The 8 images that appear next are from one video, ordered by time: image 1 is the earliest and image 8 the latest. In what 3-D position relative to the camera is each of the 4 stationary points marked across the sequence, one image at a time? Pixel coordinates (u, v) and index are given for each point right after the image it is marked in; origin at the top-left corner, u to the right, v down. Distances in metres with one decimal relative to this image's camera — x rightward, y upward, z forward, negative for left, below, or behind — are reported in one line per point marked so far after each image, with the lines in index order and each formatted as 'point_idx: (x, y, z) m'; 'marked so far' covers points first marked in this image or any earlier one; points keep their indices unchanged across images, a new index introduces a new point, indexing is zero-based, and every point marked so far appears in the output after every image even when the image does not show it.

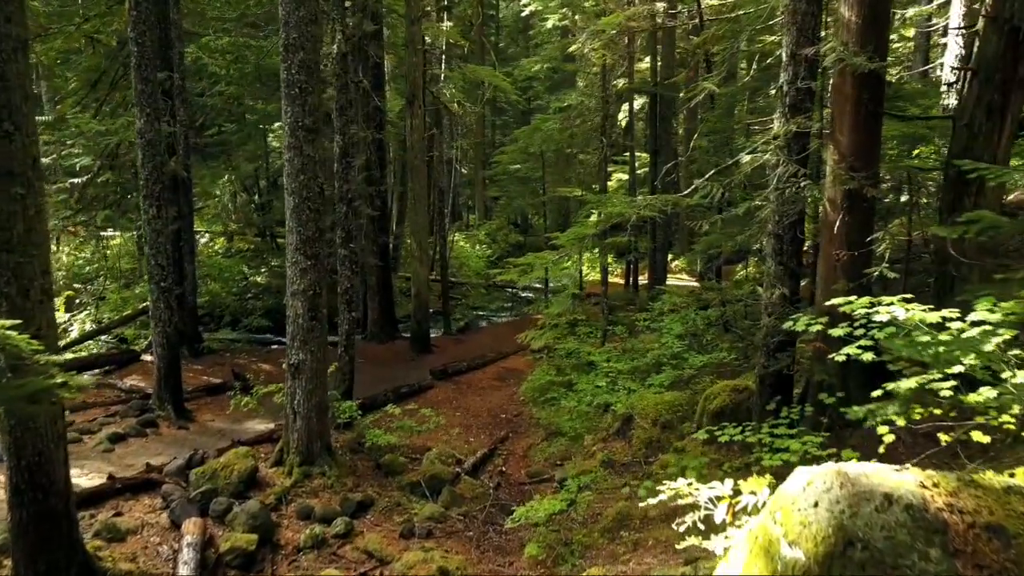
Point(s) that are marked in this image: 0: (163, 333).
0: (-5.9, -0.8, +10.7) m
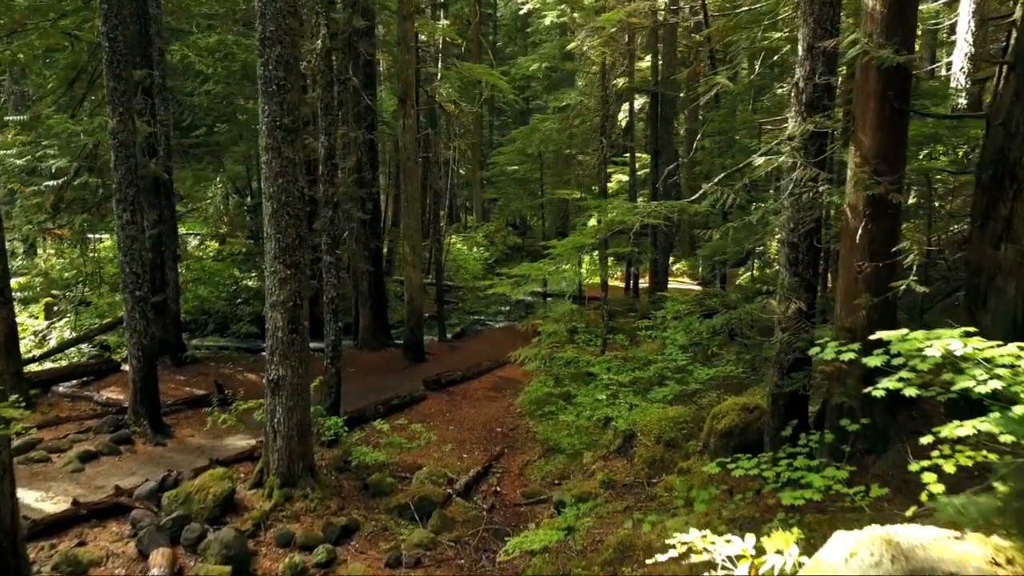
0: (-6.0, -0.9, +10.1) m
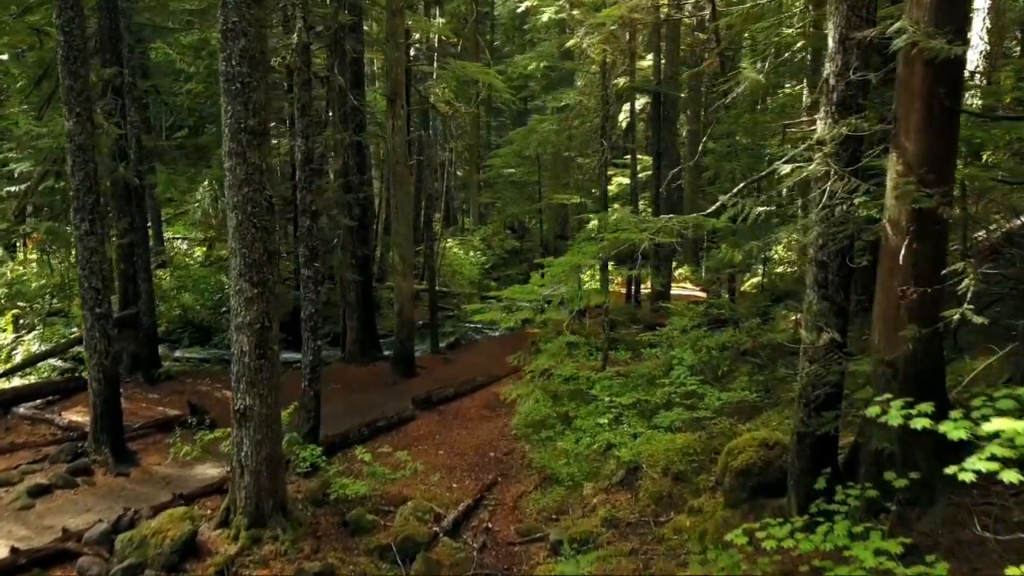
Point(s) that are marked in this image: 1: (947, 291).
0: (-6.1, -1.2, +9.3) m
1: (+3.6, 0.0, +5.3) m
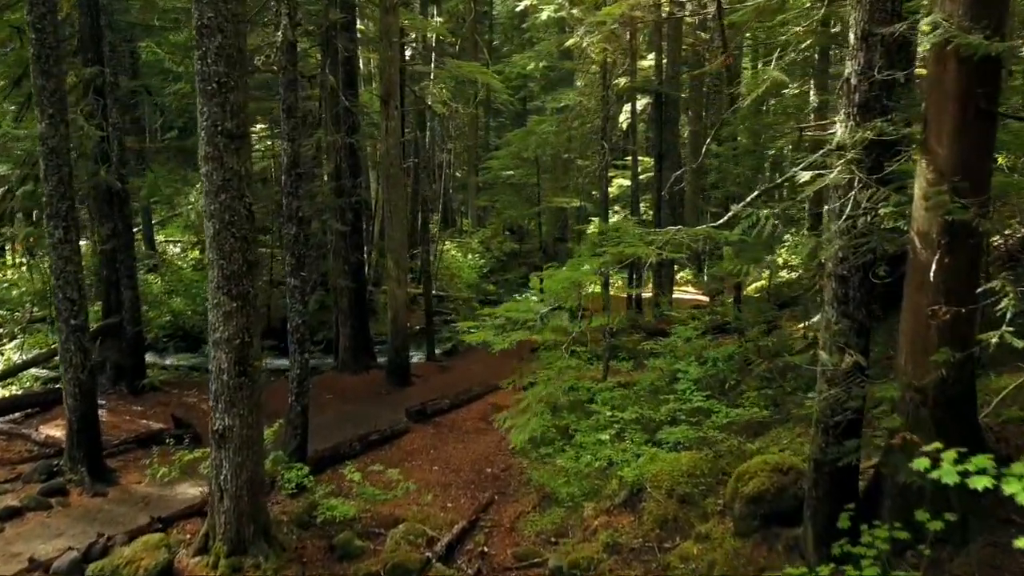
0: (-6.1, -1.3, +8.9) m
1: (+3.6, -0.2, +4.9) m
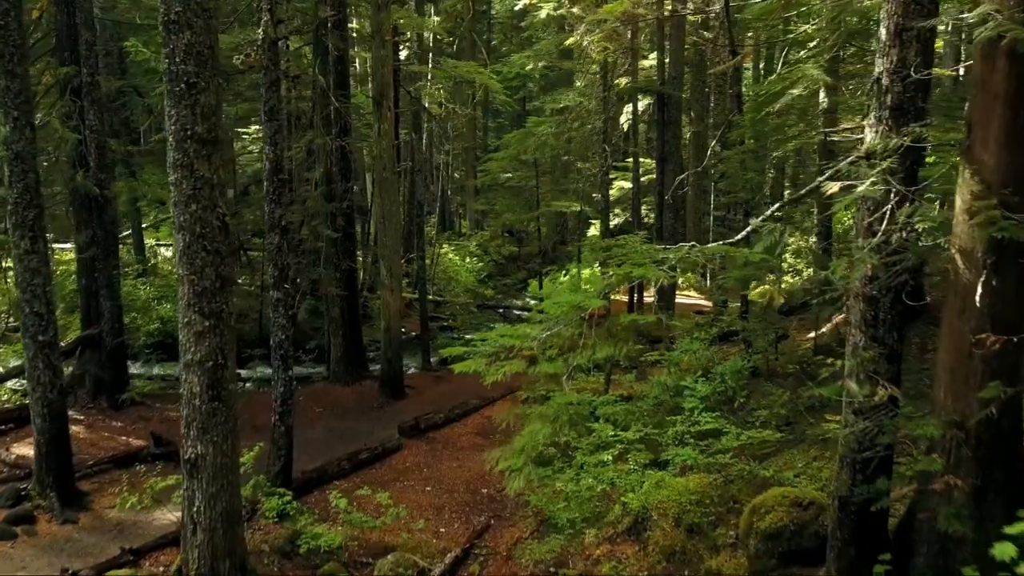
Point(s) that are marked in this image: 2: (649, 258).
0: (-6.2, -1.5, +8.3) m
1: (+3.6, -0.3, +4.3) m
2: (+1.3, +0.3, +5.8) m
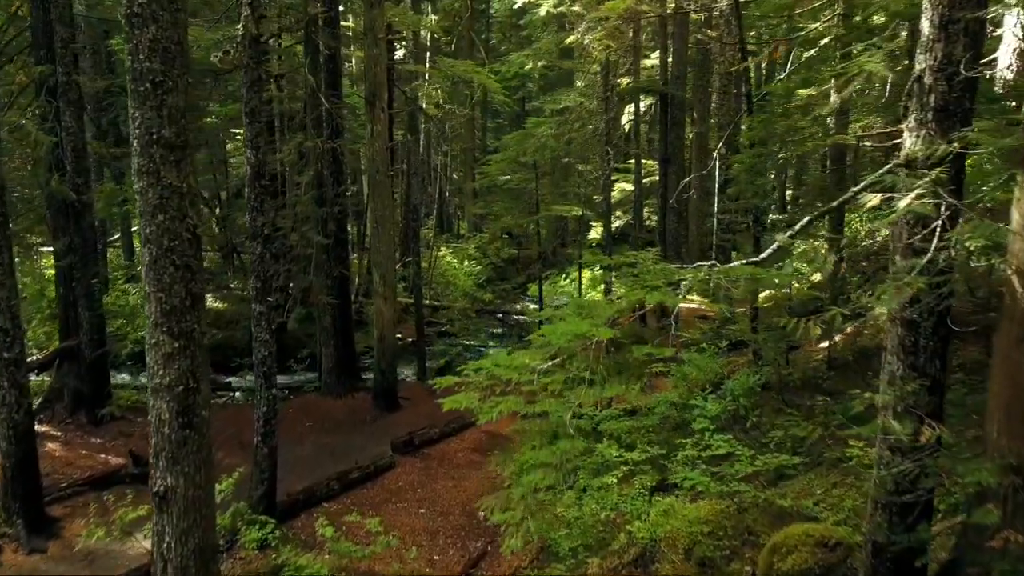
0: (-6.2, -1.7, +7.8) m
1: (+3.5, -0.5, +3.8) m
2: (+1.2, +0.1, +5.3) m
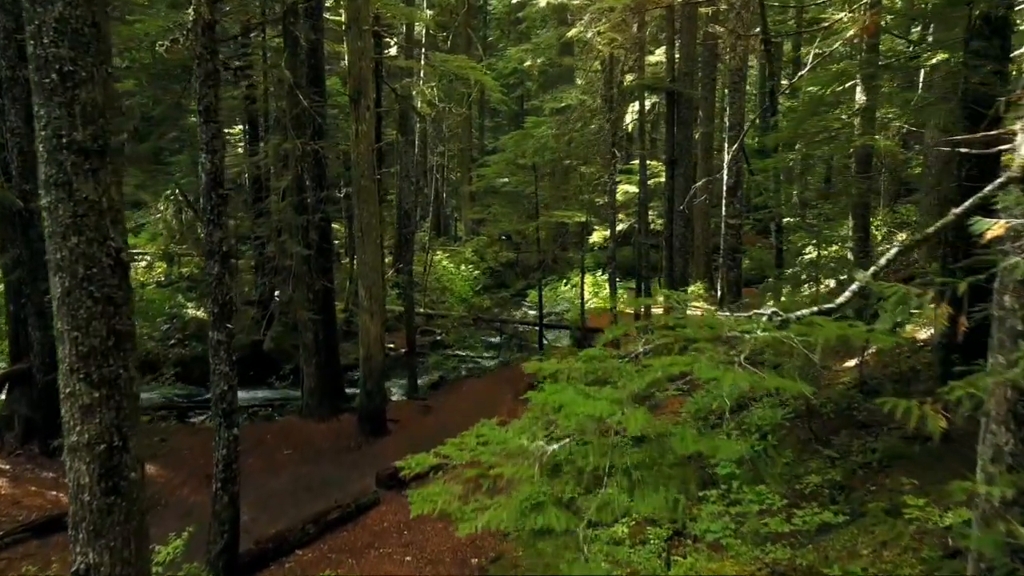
0: (-6.2, -1.9, +6.7) m
1: (+3.5, -0.8, +2.8) m
2: (+1.2, -0.1, +4.3) m
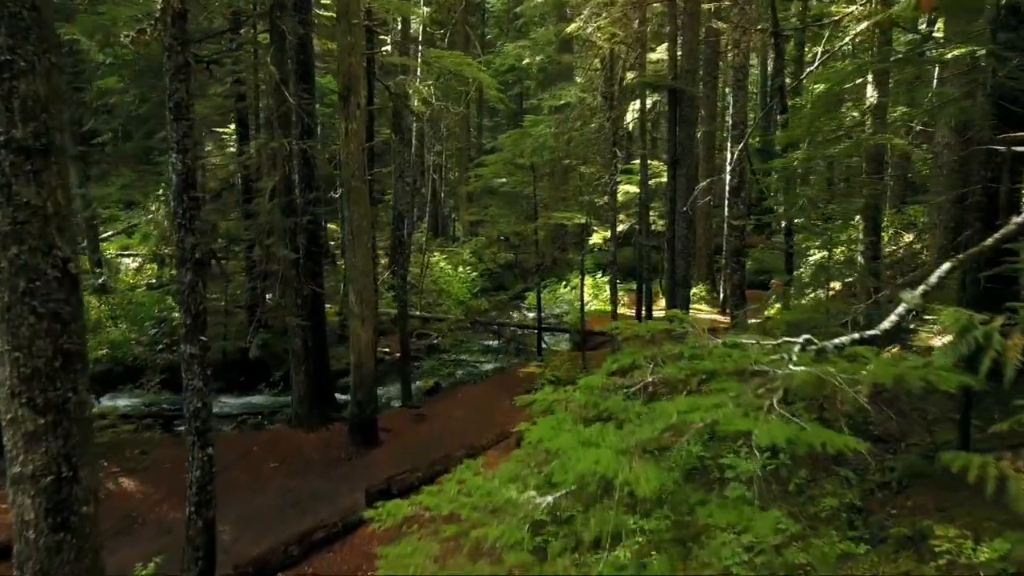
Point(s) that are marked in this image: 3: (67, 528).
0: (-6.3, -2.0, +6.3) m
1: (+3.4, -0.9, +2.3) m
2: (+1.1, -0.2, +3.8) m
3: (-3.1, -1.7, +4.5) m
